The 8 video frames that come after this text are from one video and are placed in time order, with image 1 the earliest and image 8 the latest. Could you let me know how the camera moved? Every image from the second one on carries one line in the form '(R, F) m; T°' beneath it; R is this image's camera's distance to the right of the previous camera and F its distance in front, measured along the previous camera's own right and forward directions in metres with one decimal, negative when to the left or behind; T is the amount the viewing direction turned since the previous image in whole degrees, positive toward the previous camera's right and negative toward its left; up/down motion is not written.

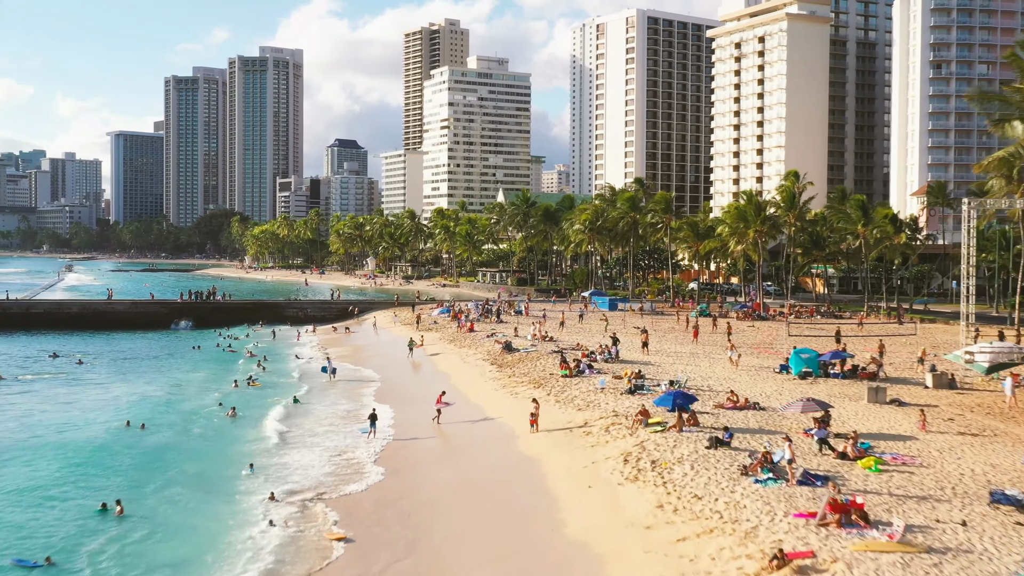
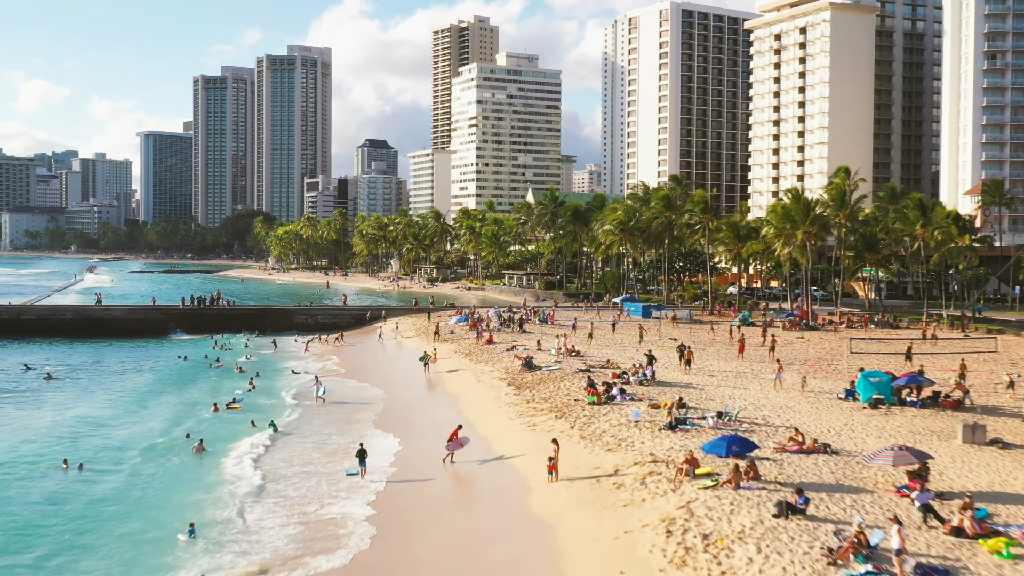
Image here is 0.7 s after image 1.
(+0.3, +5.0) m; -2°
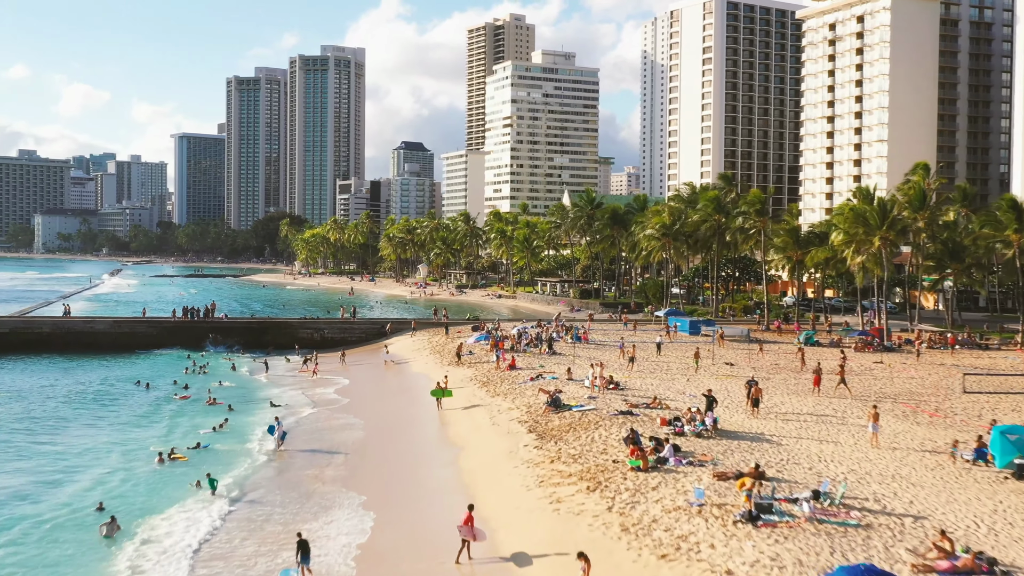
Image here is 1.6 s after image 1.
(+0.3, +7.2) m; -2°
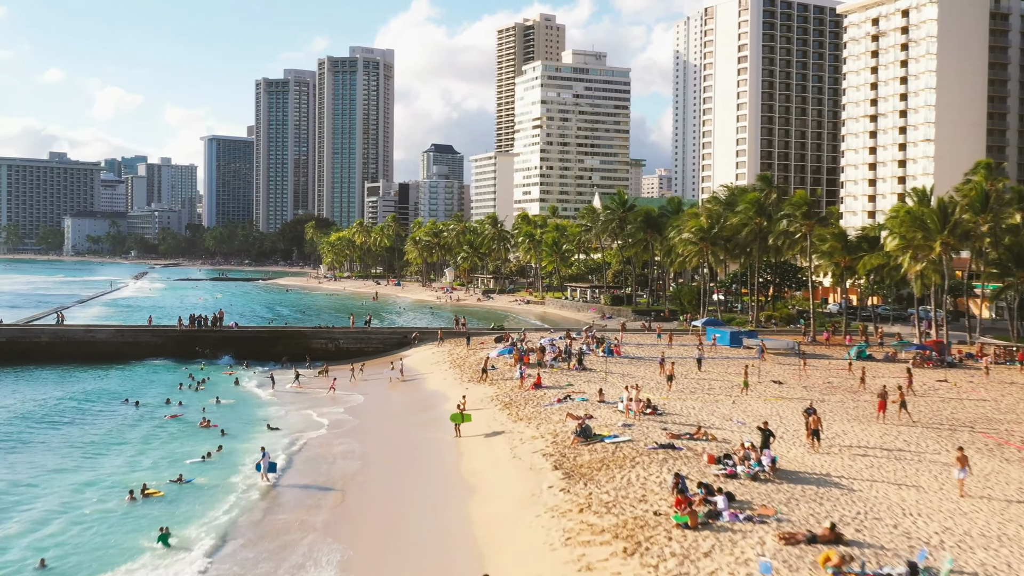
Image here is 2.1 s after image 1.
(+0.1, +3.6) m; -1°
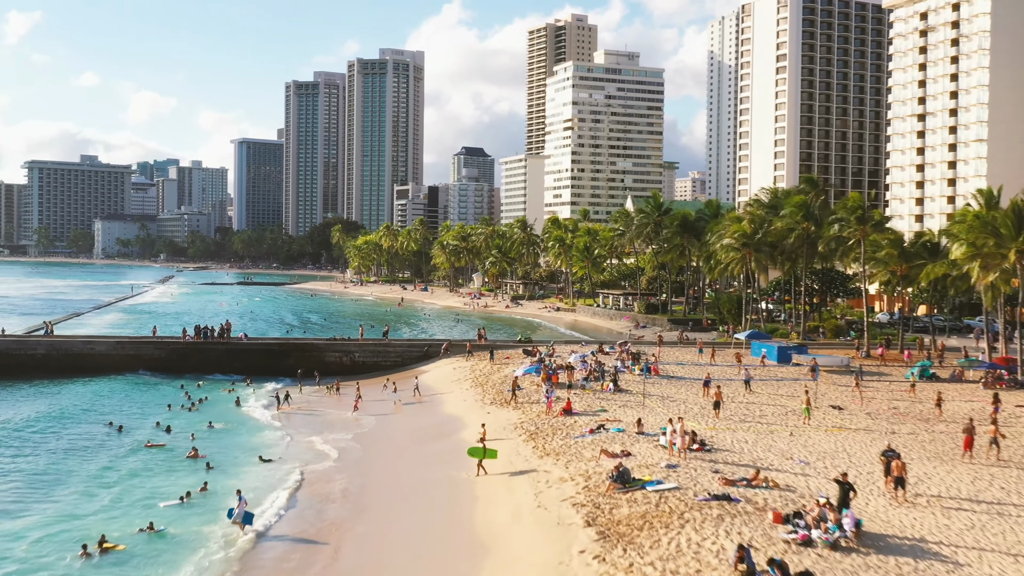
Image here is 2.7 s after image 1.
(+0.1, +3.9) m; -2°
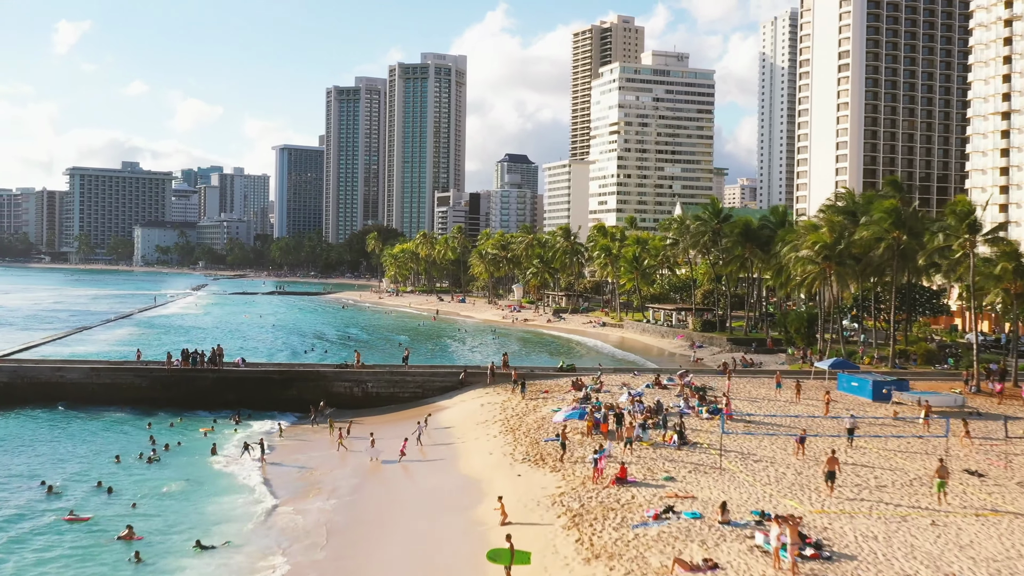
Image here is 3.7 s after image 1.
(+0.1, +7.6) m; -2°
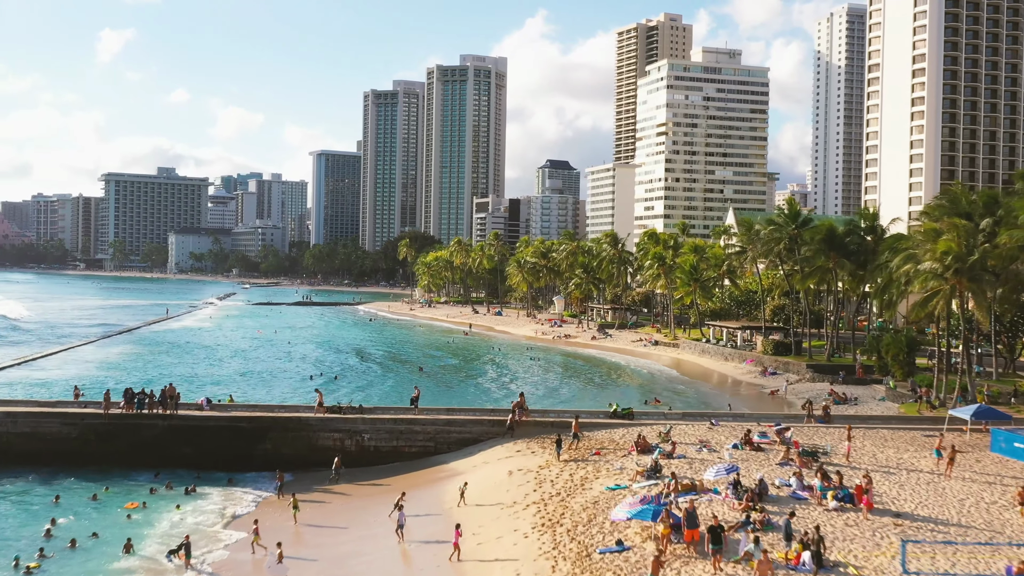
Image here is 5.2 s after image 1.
(0.0, +10.1) m; -2°
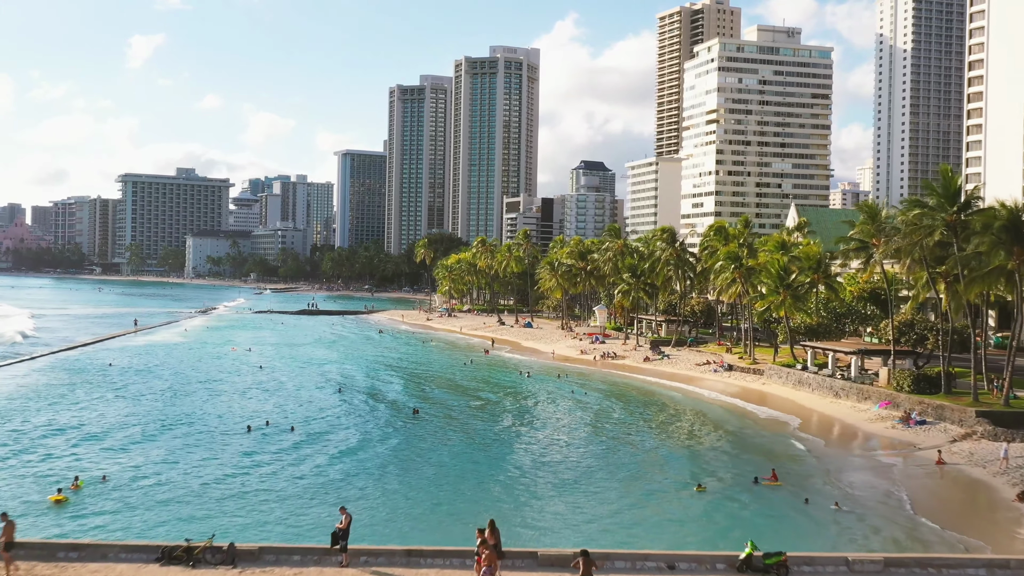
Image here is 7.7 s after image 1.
(+0.1, +18.1) m; -2°
